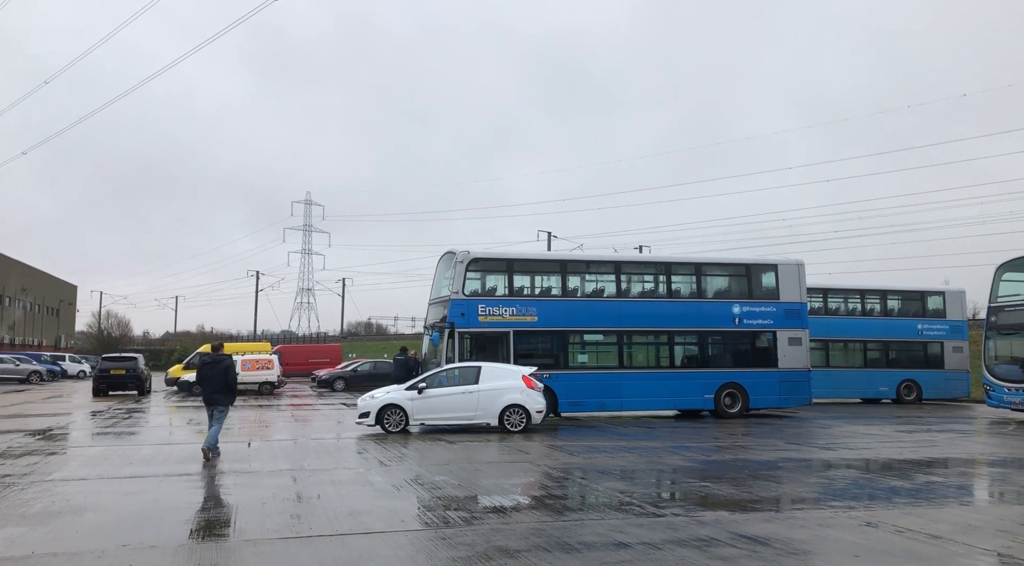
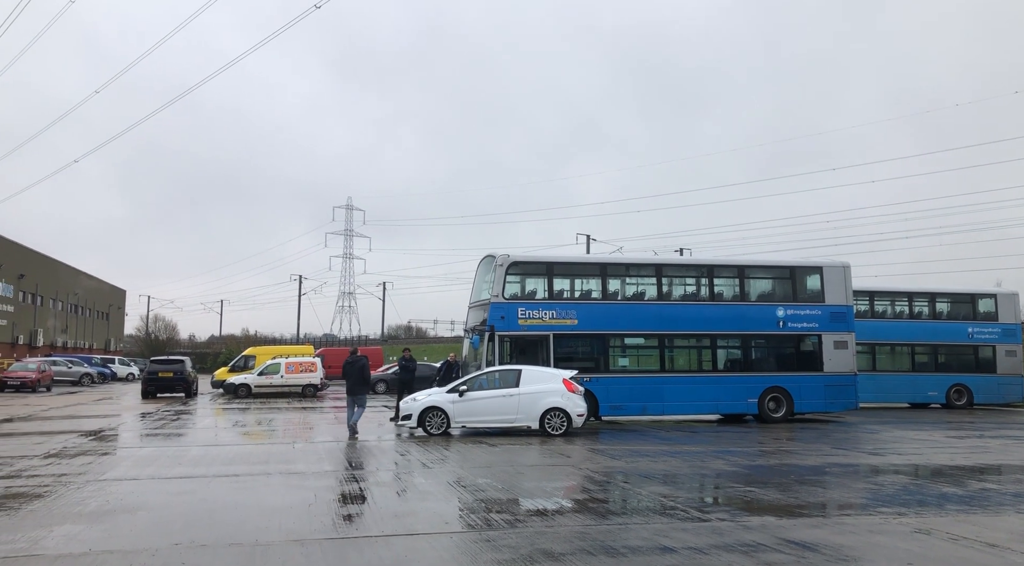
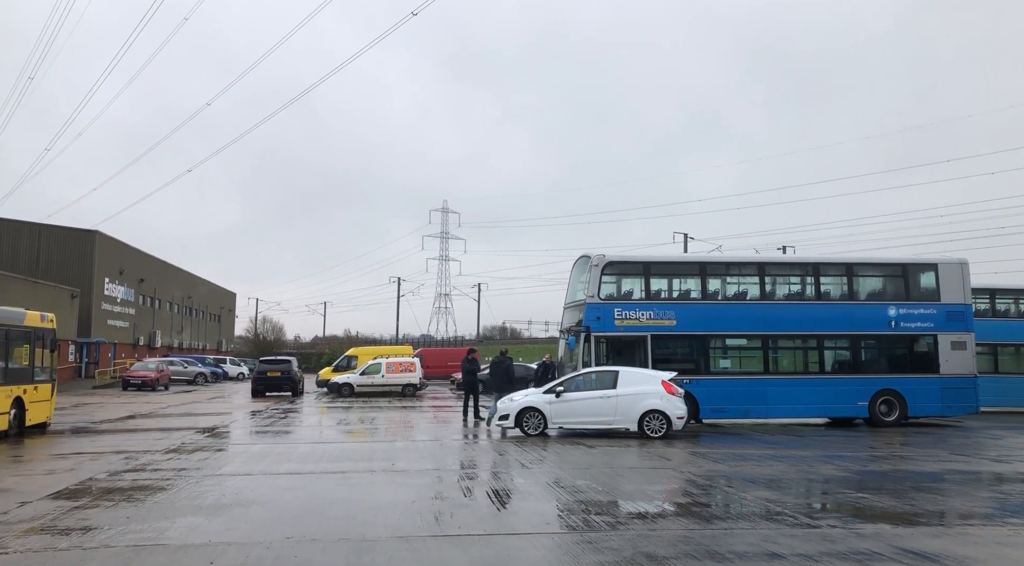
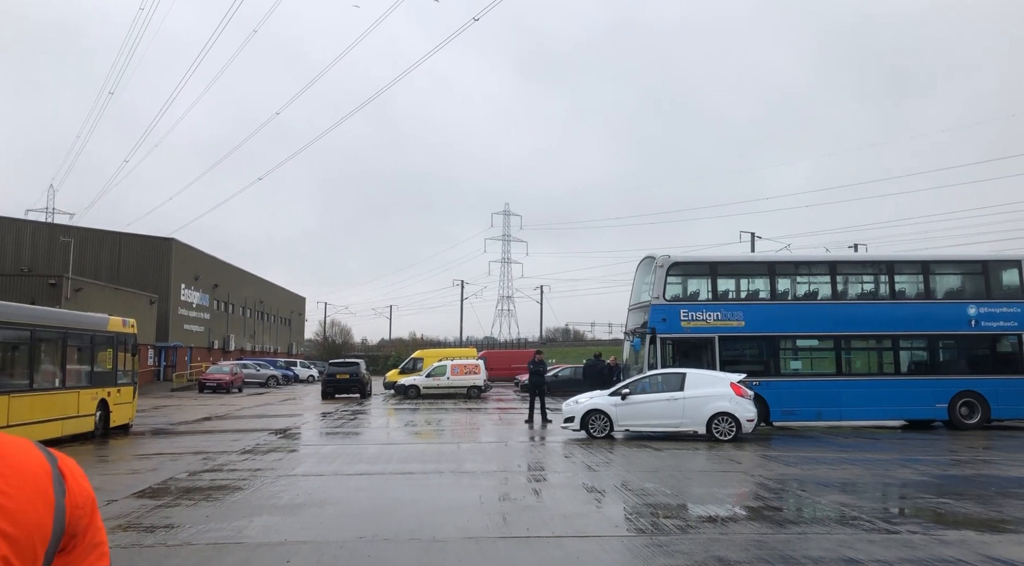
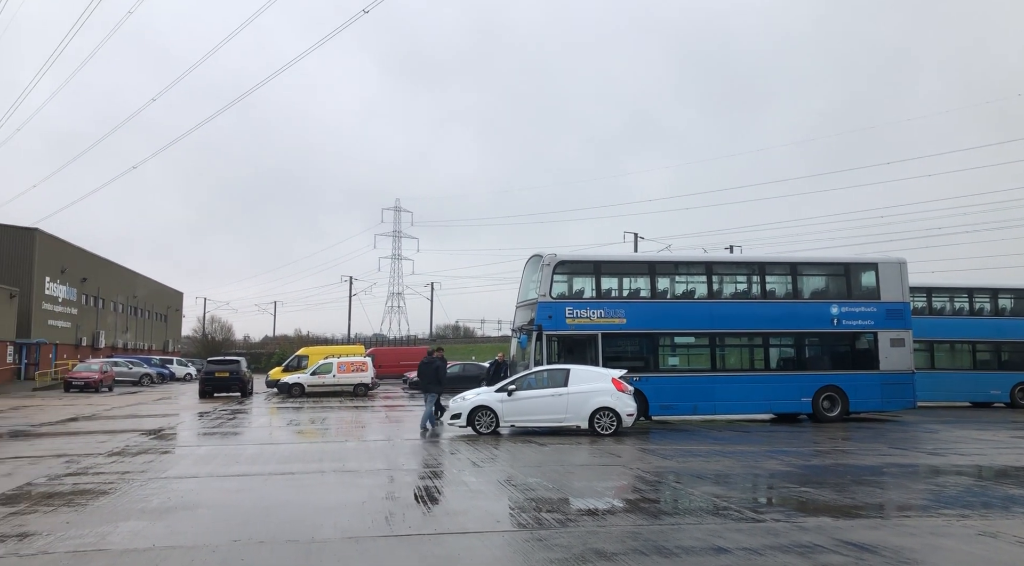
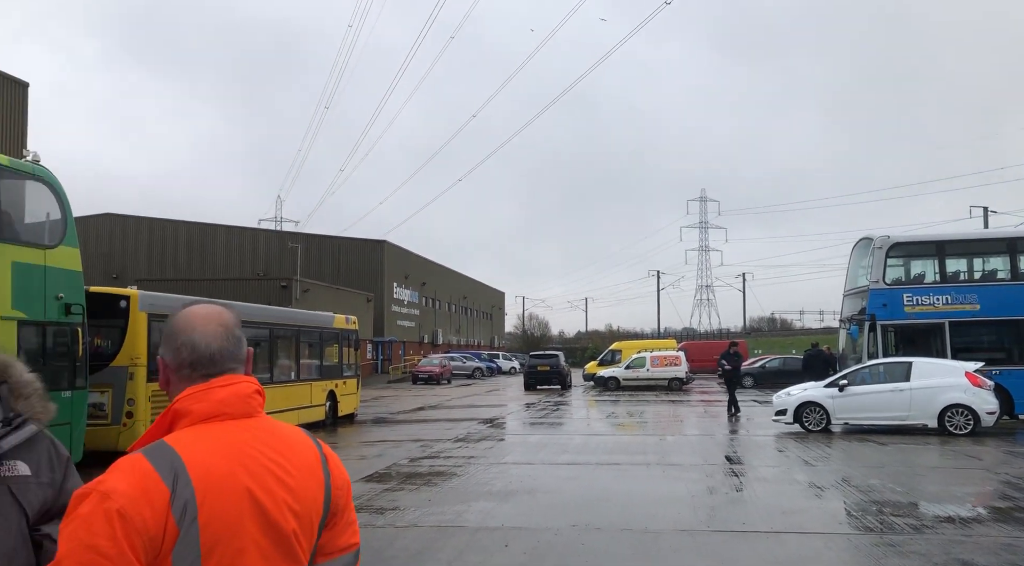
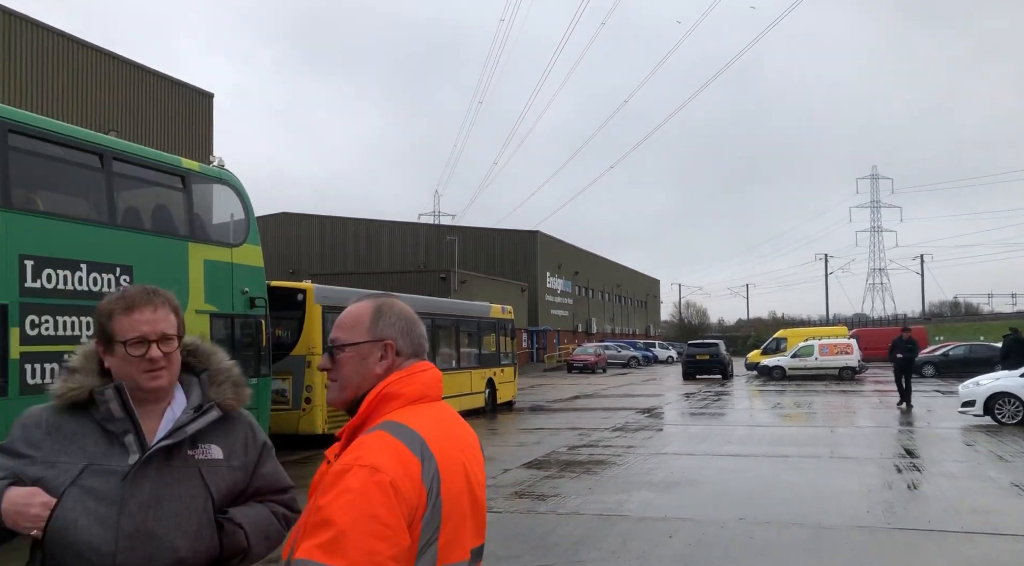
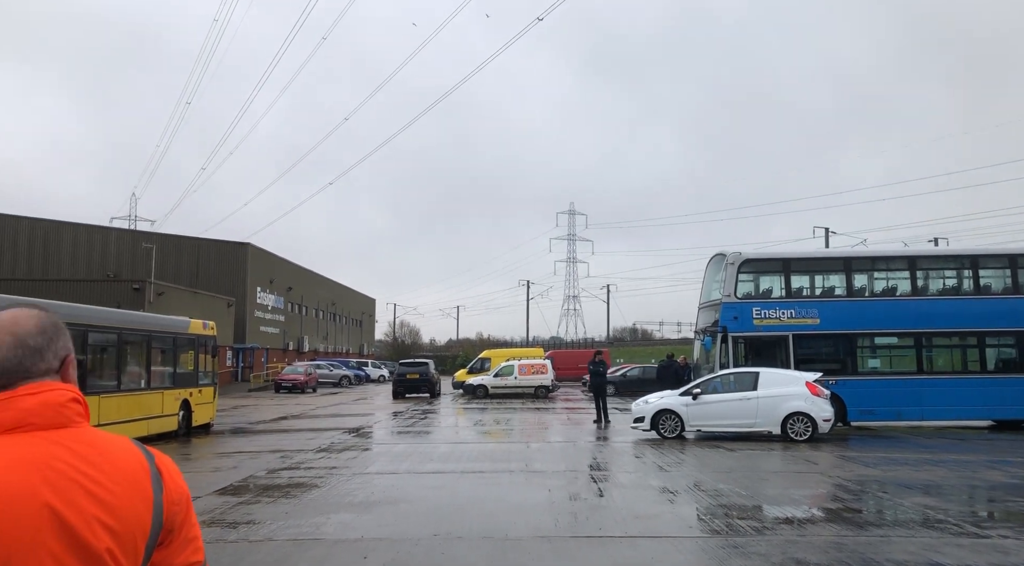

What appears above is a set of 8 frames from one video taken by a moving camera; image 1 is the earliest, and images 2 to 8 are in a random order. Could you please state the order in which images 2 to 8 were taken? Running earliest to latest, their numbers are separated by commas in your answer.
2, 5, 3, 4, 8, 6, 7
